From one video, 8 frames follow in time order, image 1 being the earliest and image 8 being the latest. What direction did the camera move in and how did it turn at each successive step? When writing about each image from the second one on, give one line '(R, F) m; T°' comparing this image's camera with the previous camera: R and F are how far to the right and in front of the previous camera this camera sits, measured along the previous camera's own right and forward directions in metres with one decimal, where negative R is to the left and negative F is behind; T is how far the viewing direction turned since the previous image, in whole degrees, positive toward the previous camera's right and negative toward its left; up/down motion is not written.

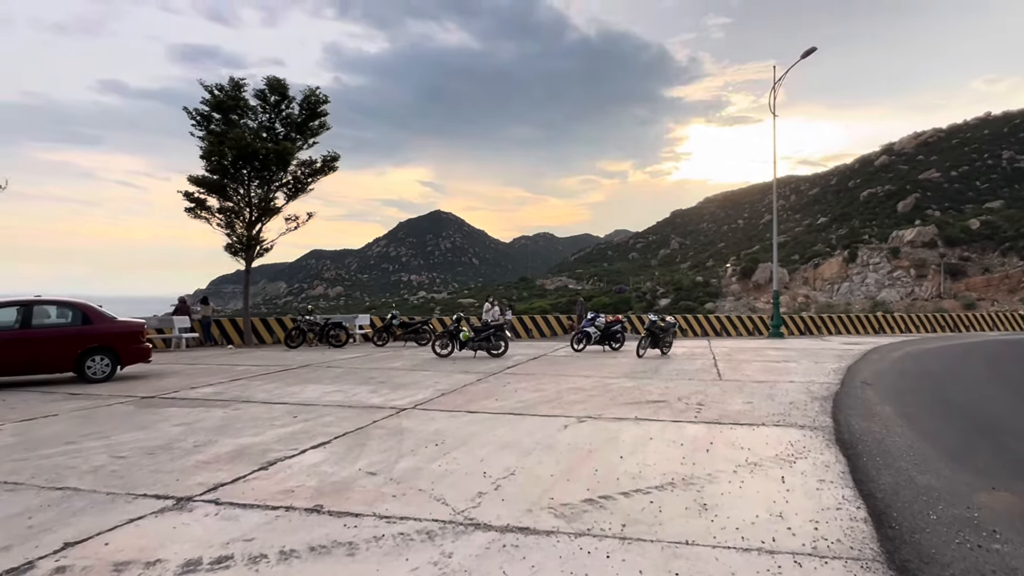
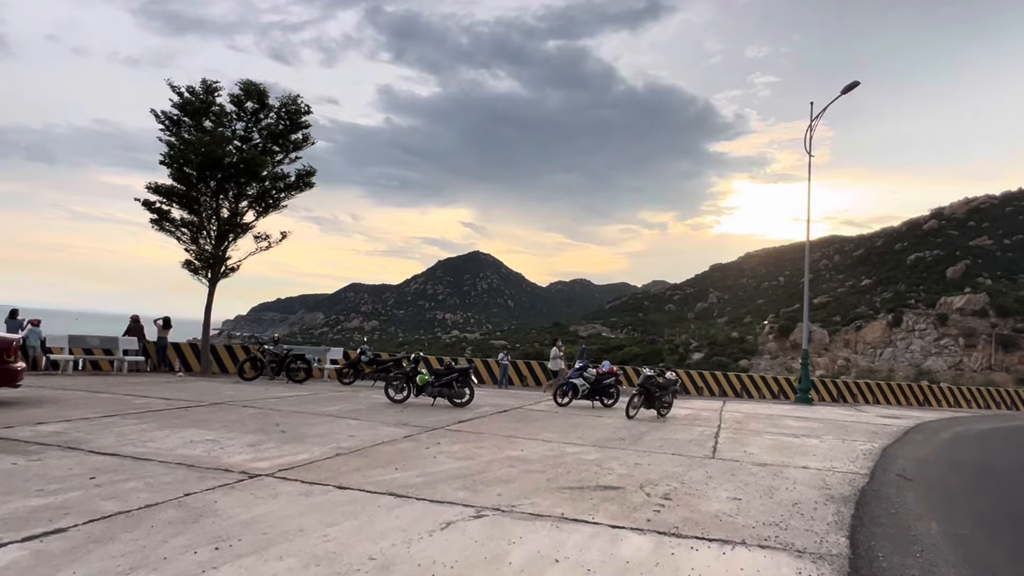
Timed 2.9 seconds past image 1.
(+1.2, +2.2) m; -3°
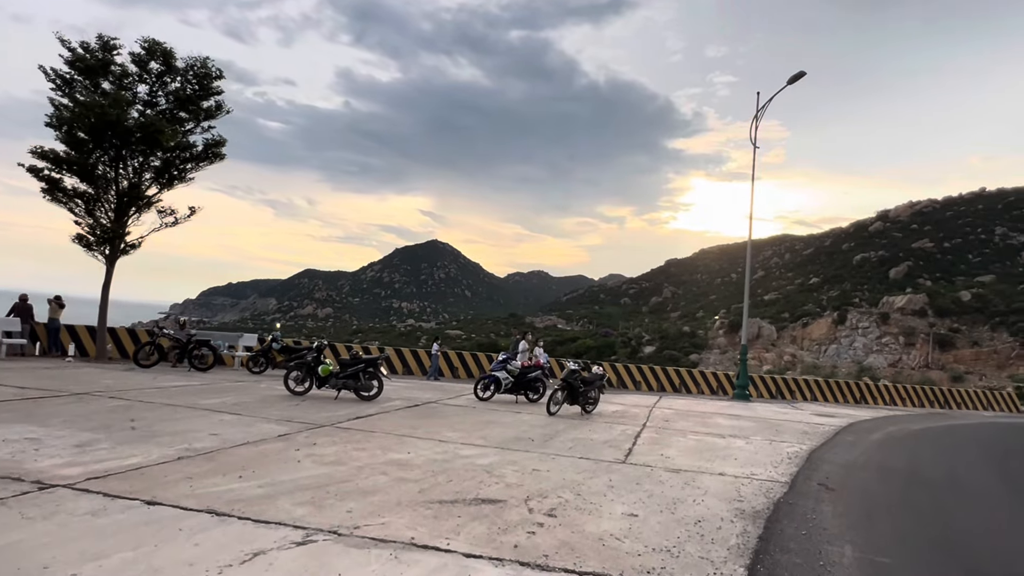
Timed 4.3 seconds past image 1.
(+0.7, +0.9) m; +4°
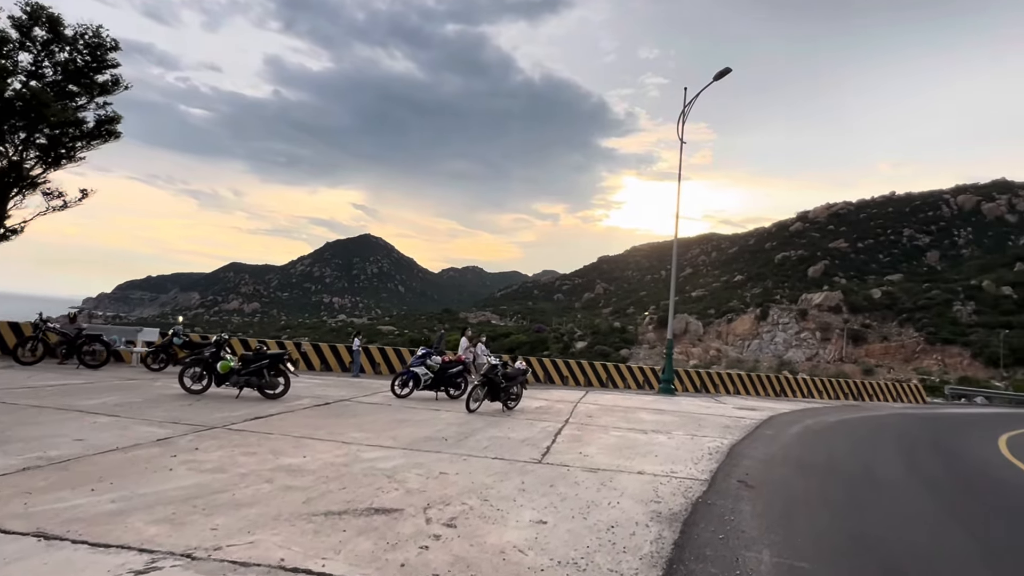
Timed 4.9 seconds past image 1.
(+0.3, +0.5) m; +6°
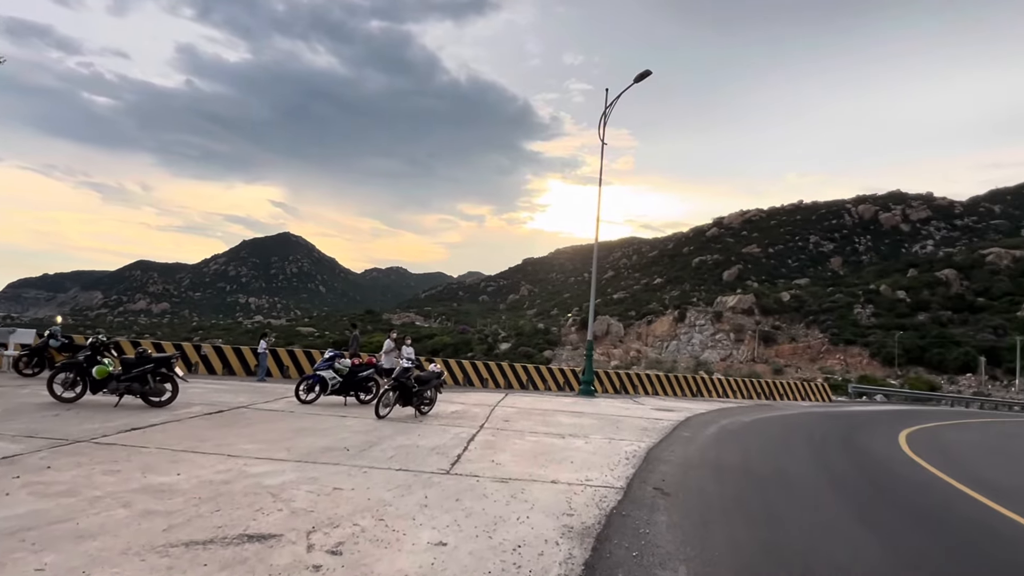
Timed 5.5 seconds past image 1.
(+0.2, +0.5) m; +6°
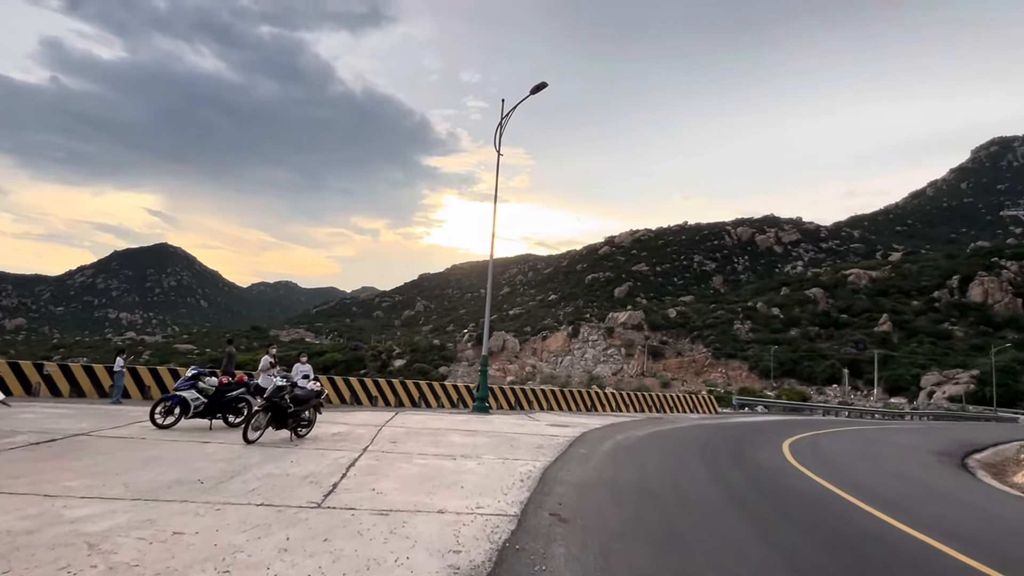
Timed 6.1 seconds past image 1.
(+0.1, +0.6) m; +9°
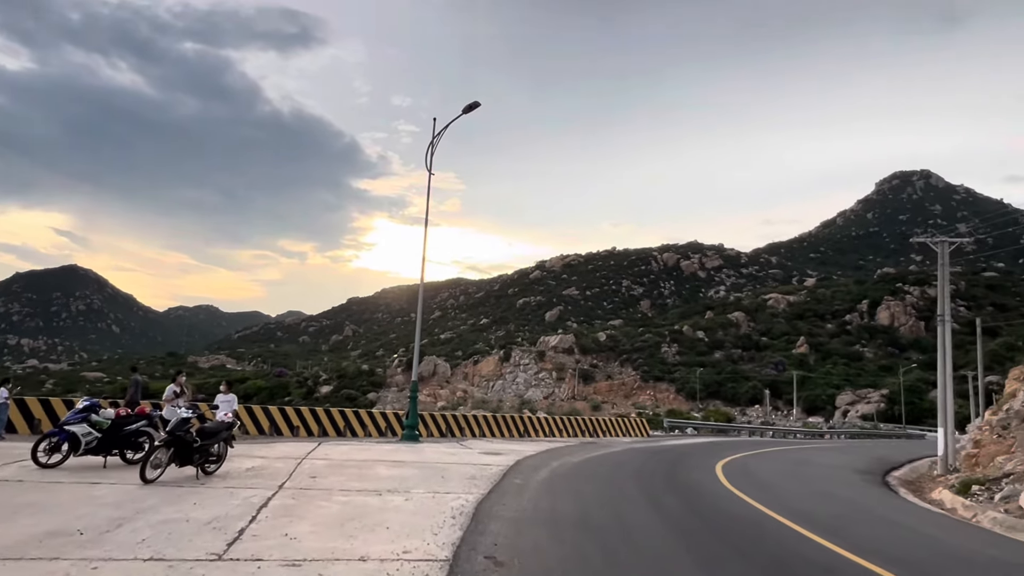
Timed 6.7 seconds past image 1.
(0.0, +0.5) m; +6°
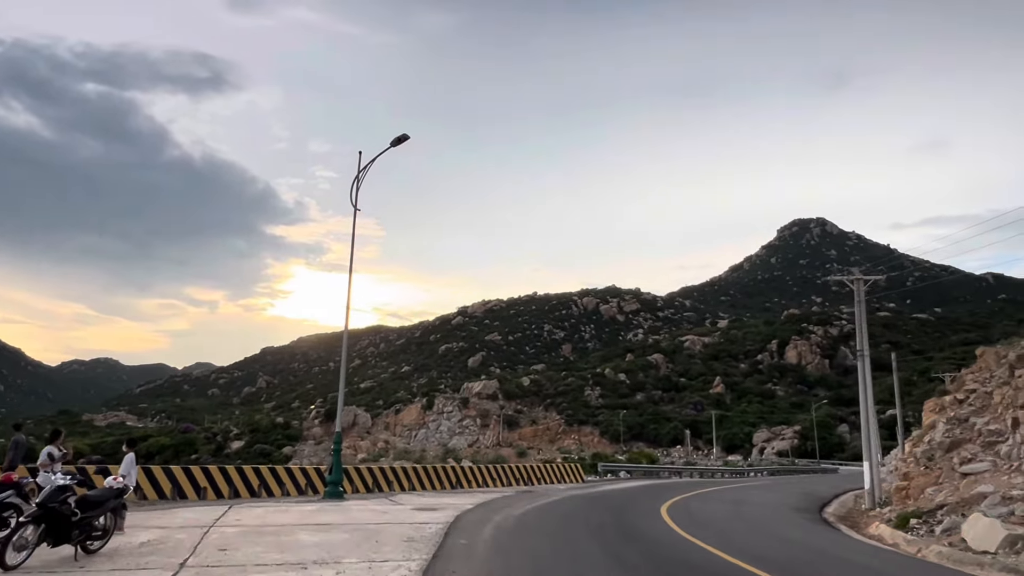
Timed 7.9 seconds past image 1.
(-0.3, +0.9) m; +7°
